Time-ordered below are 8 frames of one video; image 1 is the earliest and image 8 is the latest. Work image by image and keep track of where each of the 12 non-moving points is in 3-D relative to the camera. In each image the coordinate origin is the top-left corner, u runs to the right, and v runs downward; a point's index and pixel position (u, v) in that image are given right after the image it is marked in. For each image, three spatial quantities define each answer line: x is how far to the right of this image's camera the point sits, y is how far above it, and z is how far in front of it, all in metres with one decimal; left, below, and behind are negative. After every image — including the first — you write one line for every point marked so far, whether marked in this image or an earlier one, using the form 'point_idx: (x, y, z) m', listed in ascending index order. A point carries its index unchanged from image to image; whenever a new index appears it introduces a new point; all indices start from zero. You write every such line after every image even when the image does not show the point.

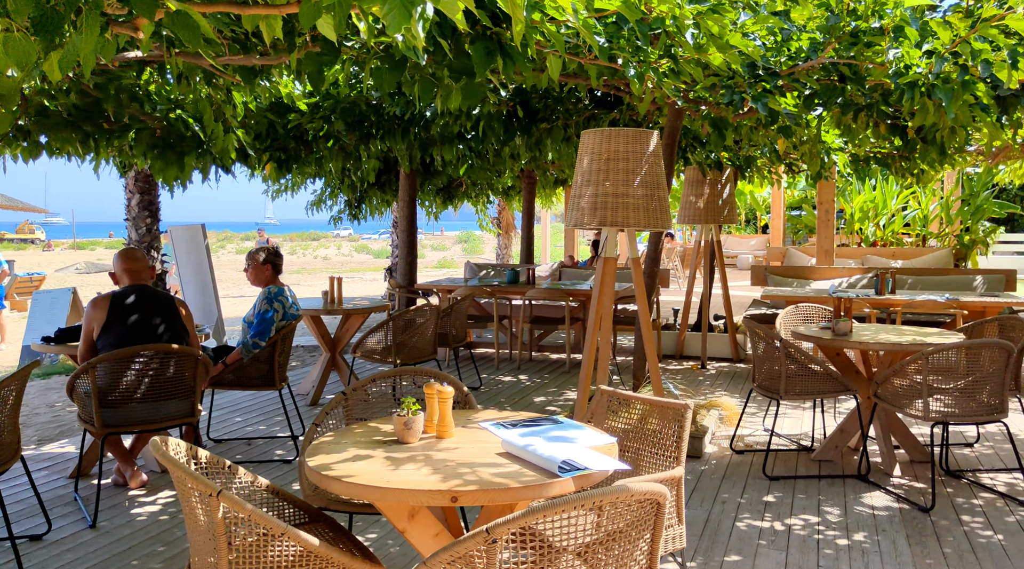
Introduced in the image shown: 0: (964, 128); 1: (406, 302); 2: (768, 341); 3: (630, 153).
0: (+1.8, +0.6, +3.3) m
1: (-1.0, -0.2, +8.0) m
2: (+1.3, -0.3, +4.3) m
3: (+0.6, +0.7, +4.2) m
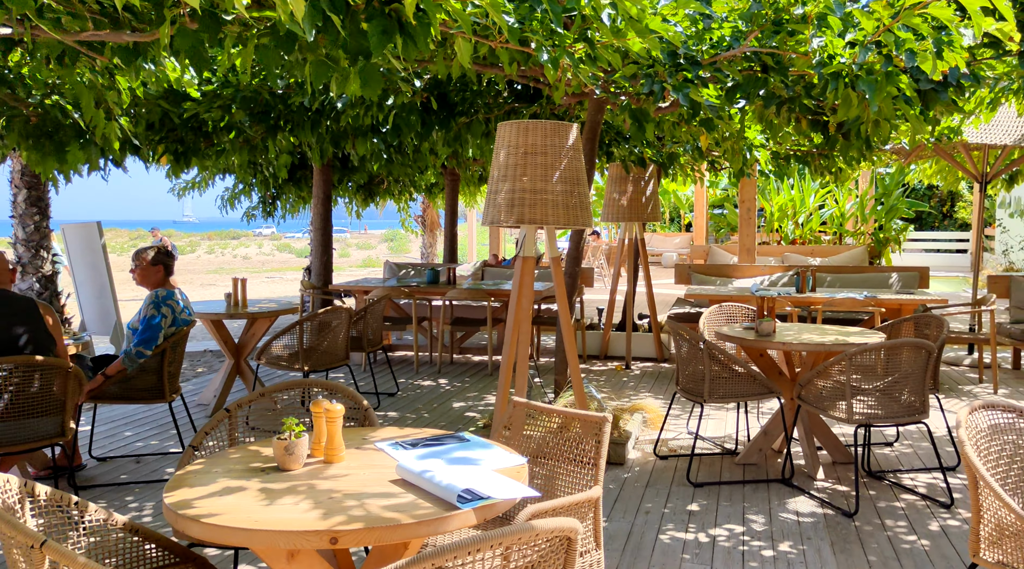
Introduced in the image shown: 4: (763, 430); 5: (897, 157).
0: (+1.4, +0.6, +3.2) m
1: (-1.7, -0.2, +7.6) m
2: (+0.9, -0.3, +4.2) m
3: (+0.2, +0.7, +4.0) m
4: (+1.3, -0.8, +4.3) m
5: (+4.1, +1.4, +8.9) m
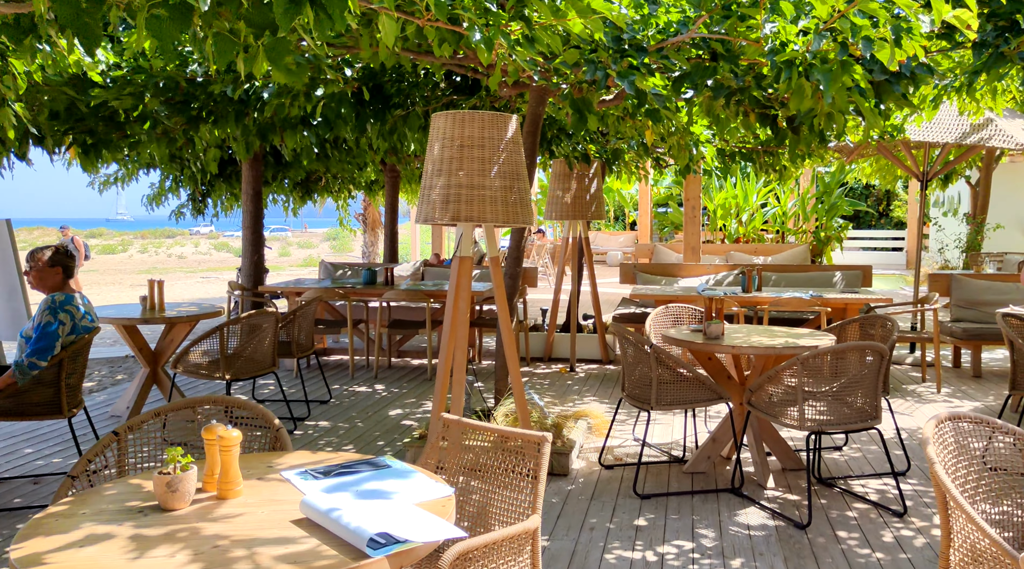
0: (+1.2, +0.6, +3.0) m
1: (-2.3, -0.2, +7.3) m
2: (+0.6, -0.3, +4.0) m
3: (-0.1, +0.6, +3.7) m
4: (+1.0, -0.8, +4.2) m
5: (+3.5, +1.4, +8.9) m
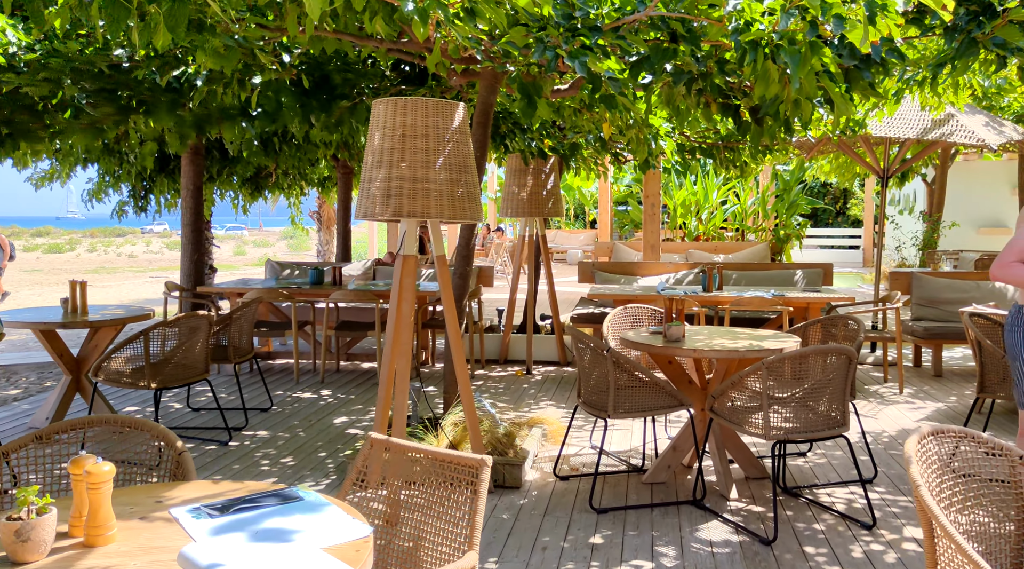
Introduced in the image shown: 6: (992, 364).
0: (+1.0, +0.6, +2.8) m
1: (-2.6, -0.2, +6.9) m
2: (+0.4, -0.3, +3.8) m
3: (-0.3, +0.6, +3.4) m
4: (+0.8, -0.8, +3.9) m
5: (+3.0, +1.4, +8.7) m
6: (+2.3, -0.4, +4.1) m
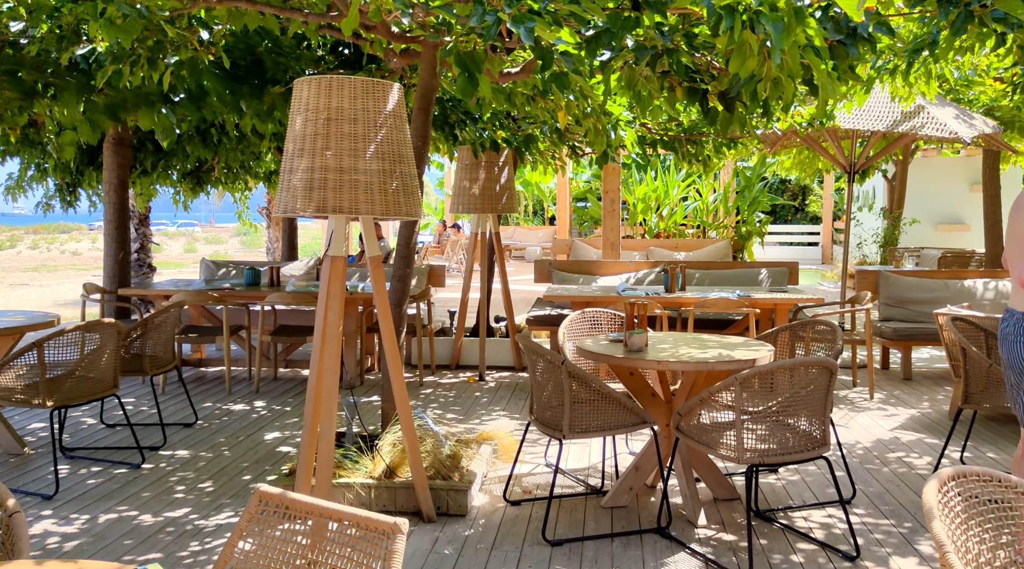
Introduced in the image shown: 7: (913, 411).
0: (+0.8, +0.6, +2.5) m
1: (-3.0, -0.2, +6.4) m
2: (+0.1, -0.3, +3.4) m
3: (-0.5, +0.6, +3.0) m
4: (+0.5, -0.8, +3.6) m
5: (+2.5, +1.4, +8.5) m
6: (+2.1, -0.4, +3.8) m
7: (+2.5, -0.8, +5.3) m
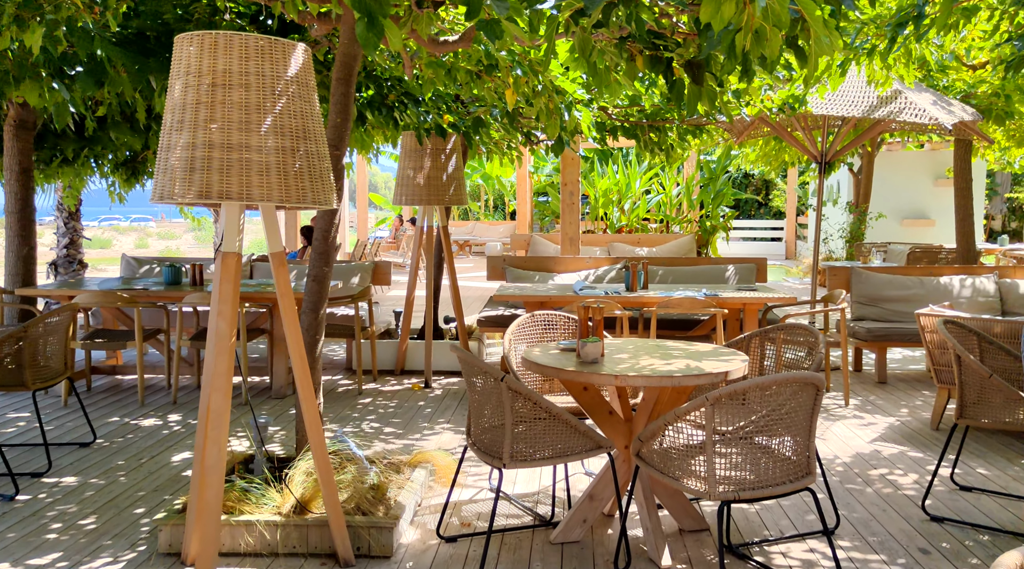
0: (+0.6, +0.6, +2.0) m
1: (-3.4, -0.2, +5.7) m
2: (-0.1, -0.3, +2.9) m
3: (-0.8, +0.6, +2.5) m
4: (+0.3, -0.8, +3.1) m
5: (+2.1, +1.4, +8.1) m
6: (+1.9, -0.4, +3.4) m
7: (+2.2, -0.8, +4.9) m
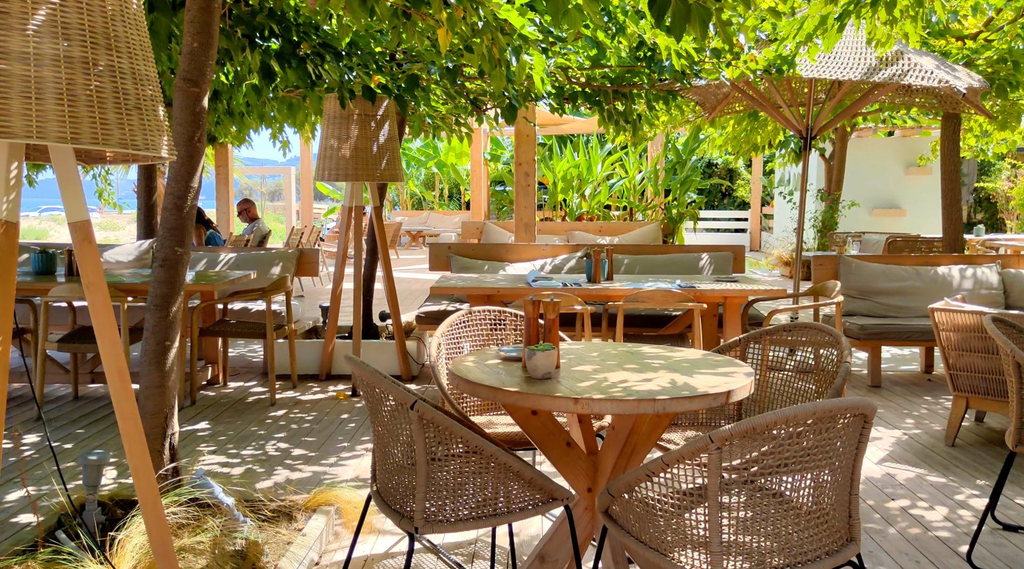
0: (+0.5, +0.6, +1.2) m
1: (-3.7, -0.1, +4.7) m
2: (-0.3, -0.3, +2.1) m
3: (-0.9, +0.7, +1.6) m
4: (+0.1, -0.7, +2.3) m
5: (+1.6, +1.5, +7.3) m
6: (+1.6, -0.4, +2.6) m
7: (+1.9, -0.7, +4.2) m
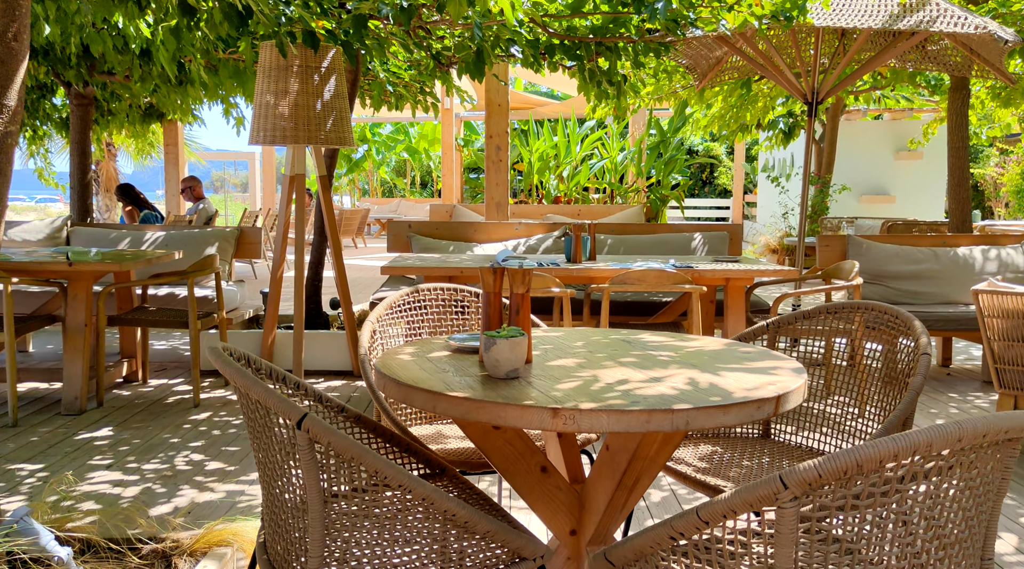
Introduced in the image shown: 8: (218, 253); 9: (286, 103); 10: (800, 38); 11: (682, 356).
0: (+0.4, +0.7, +0.5) m
1: (-3.9, 0.0, +4.0) m
2: (-0.4, -0.2, +1.4) m
3: (-1.0, +0.7, +0.9) m
4: (0.0, -0.7, +1.6) m
5: (+1.4, +1.6, +6.7) m
6: (+1.5, -0.3, +2.0) m
7: (+1.8, -0.6, +3.6) m
8: (-1.8, +0.2, +5.1) m
9: (-1.1, +0.9, +4.1) m
10: (+1.9, +1.5, +5.4) m
11: (+0.3, -0.1, +1.7) m
